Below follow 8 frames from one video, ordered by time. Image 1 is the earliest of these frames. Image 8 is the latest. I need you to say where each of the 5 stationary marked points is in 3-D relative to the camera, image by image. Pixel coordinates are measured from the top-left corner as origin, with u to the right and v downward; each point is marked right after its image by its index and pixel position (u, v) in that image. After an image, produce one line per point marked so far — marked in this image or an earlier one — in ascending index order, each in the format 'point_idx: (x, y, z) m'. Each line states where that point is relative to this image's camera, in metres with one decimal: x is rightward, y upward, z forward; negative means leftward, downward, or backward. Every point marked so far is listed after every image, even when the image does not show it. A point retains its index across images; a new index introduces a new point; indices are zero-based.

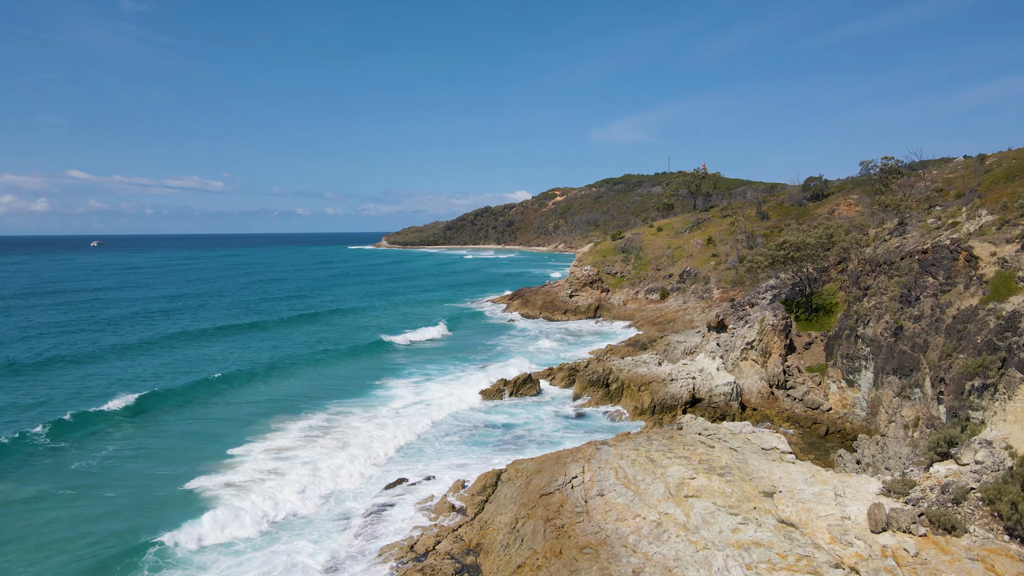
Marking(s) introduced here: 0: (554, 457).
0: (+1.1, -4.4, +14.8) m
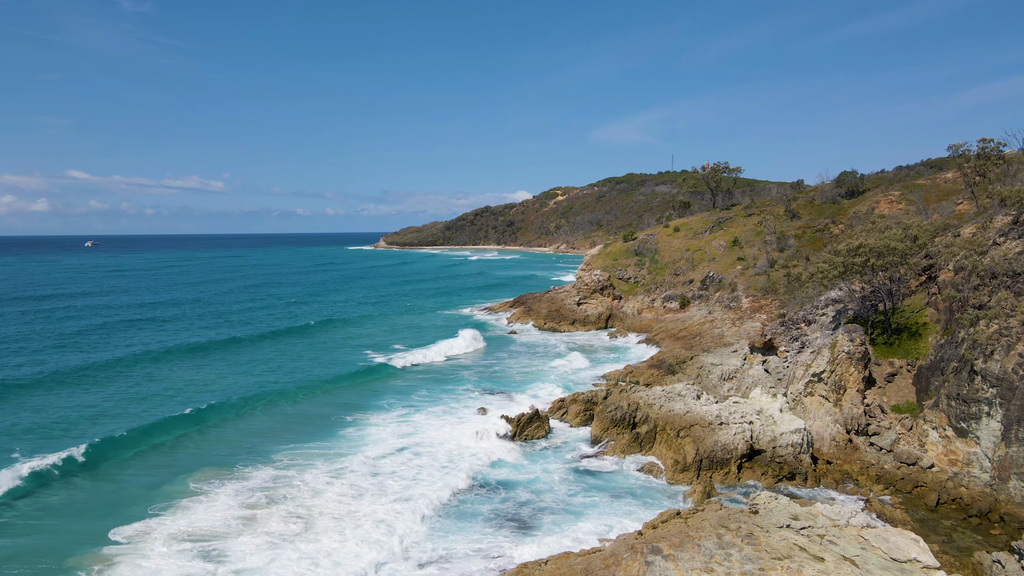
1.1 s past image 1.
0: (+1.2, -4.9, +10.0) m
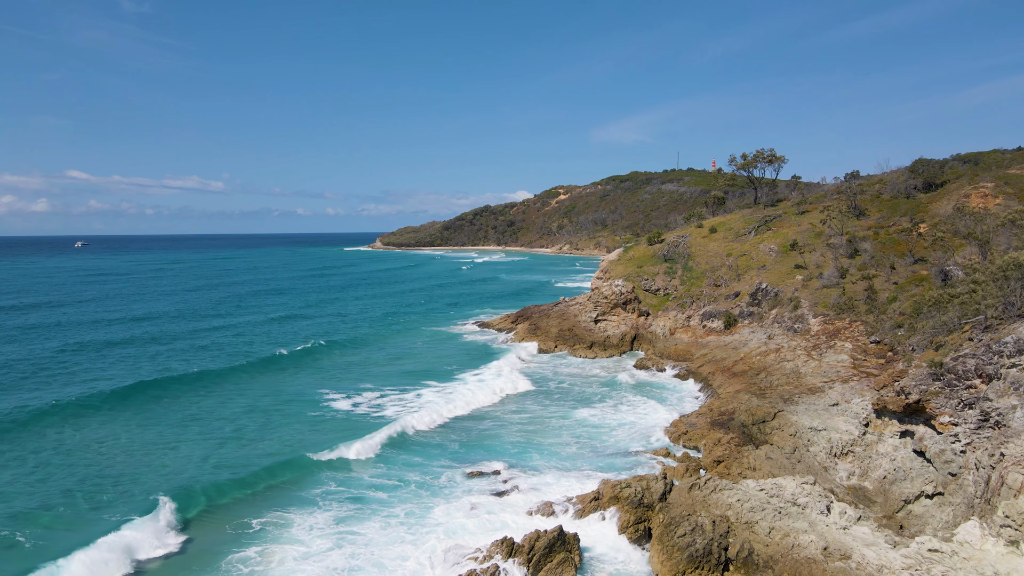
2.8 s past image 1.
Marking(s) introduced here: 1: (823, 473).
0: (+1.3, -5.8, +2.2) m
1: (+8.1, -4.7, +14.8) m
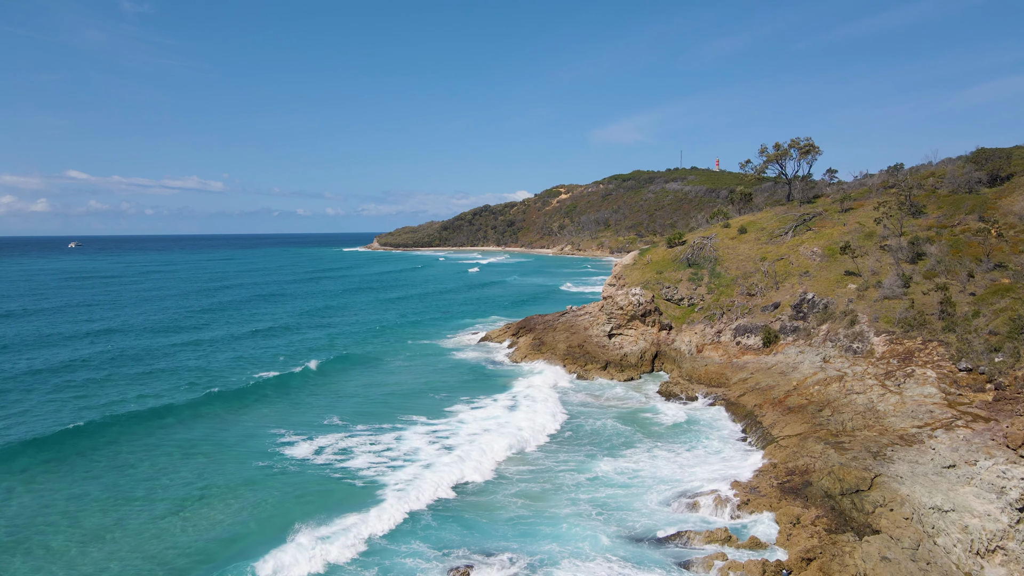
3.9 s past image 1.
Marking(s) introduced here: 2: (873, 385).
0: (+1.4, -6.3, -2.6) m
1: (+8.1, -5.2, +10.1) m
2: (+12.5, -3.4, +19.6) m
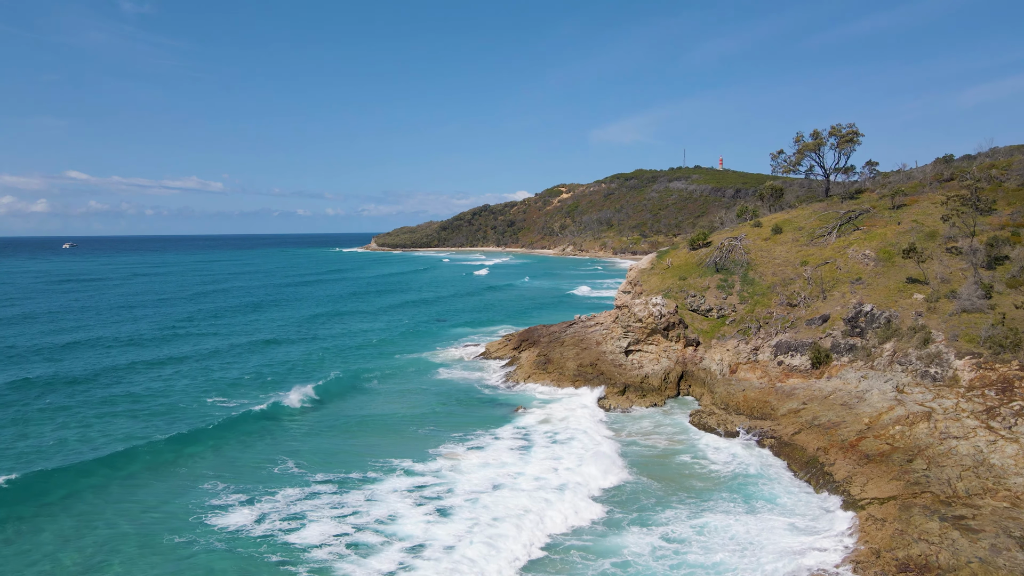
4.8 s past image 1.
0: (+1.4, -6.7, -6.8) m
1: (+8.2, -5.6, +5.8) m
2: (+12.5, -3.8, +15.4) m
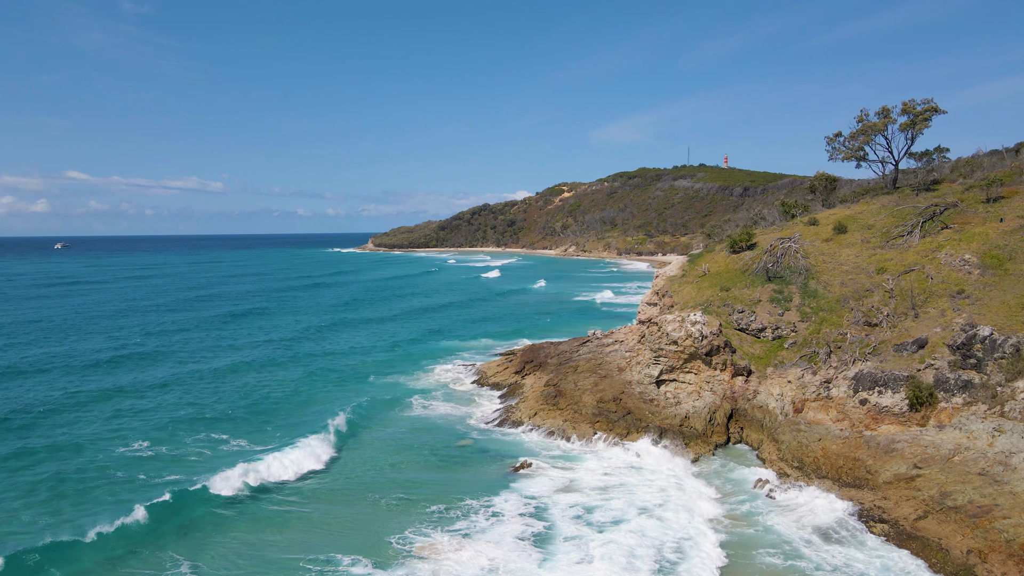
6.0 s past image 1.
0: (+1.5, -7.2, -12.3) m
1: (+8.2, -6.1, +0.3) m
2: (+12.6, -4.3, +9.9) m
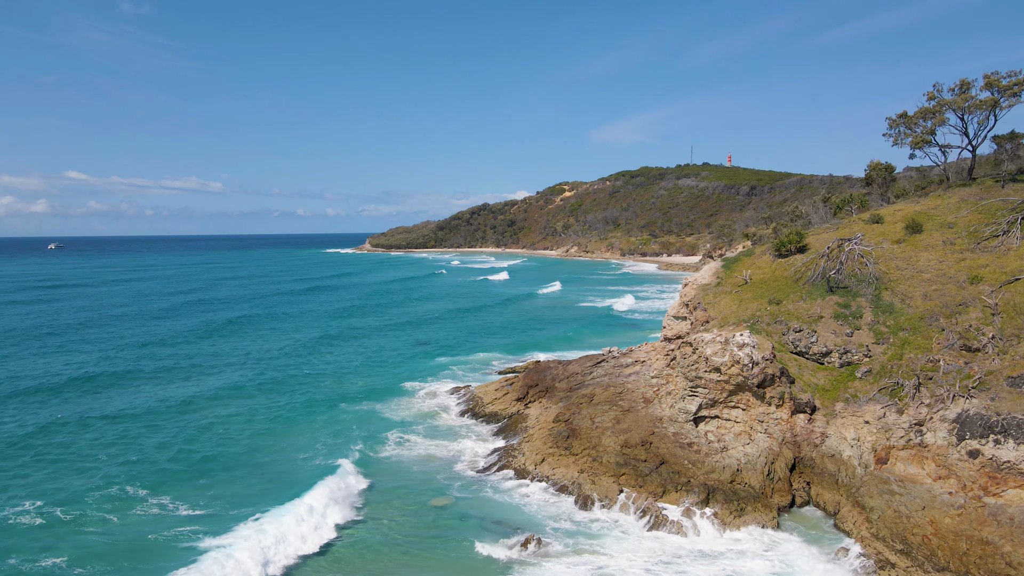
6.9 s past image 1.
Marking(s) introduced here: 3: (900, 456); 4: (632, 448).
0: (+1.5, -7.6, -16.6) m
1: (+8.3, -6.5, -4.0) m
2: (+12.7, -4.7, +5.6) m
3: (+9.7, -4.2, +14.3) m
4: (+3.4, -4.5, +16.0) m
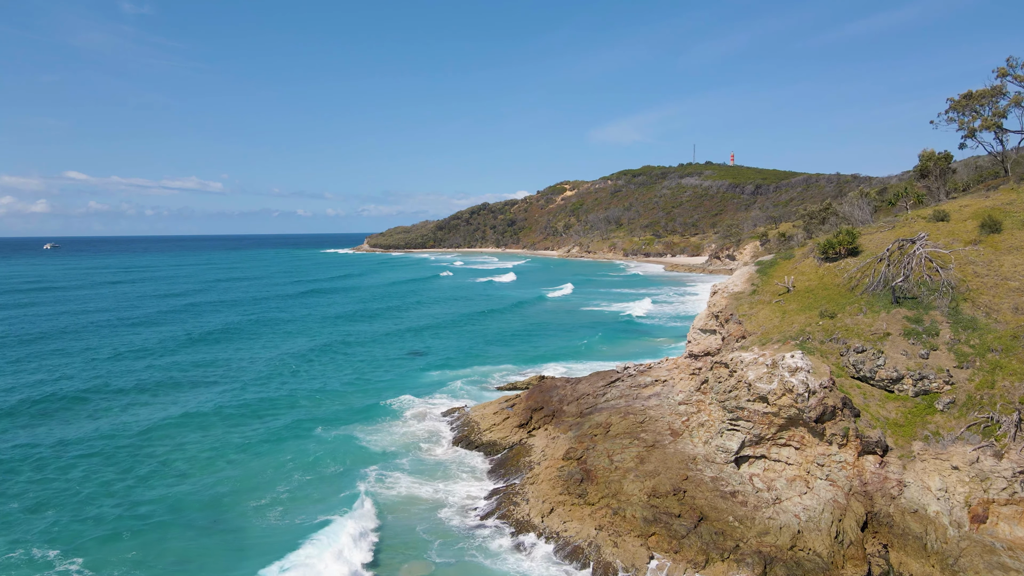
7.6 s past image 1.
0: (+1.6, -7.9, -19.6) m
1: (+8.3, -6.8, -7.0) m
2: (+12.7, -5.0, +2.5) m
3: (+9.7, -4.5, +11.2) m
4: (+3.4, -4.8, +12.9) m
